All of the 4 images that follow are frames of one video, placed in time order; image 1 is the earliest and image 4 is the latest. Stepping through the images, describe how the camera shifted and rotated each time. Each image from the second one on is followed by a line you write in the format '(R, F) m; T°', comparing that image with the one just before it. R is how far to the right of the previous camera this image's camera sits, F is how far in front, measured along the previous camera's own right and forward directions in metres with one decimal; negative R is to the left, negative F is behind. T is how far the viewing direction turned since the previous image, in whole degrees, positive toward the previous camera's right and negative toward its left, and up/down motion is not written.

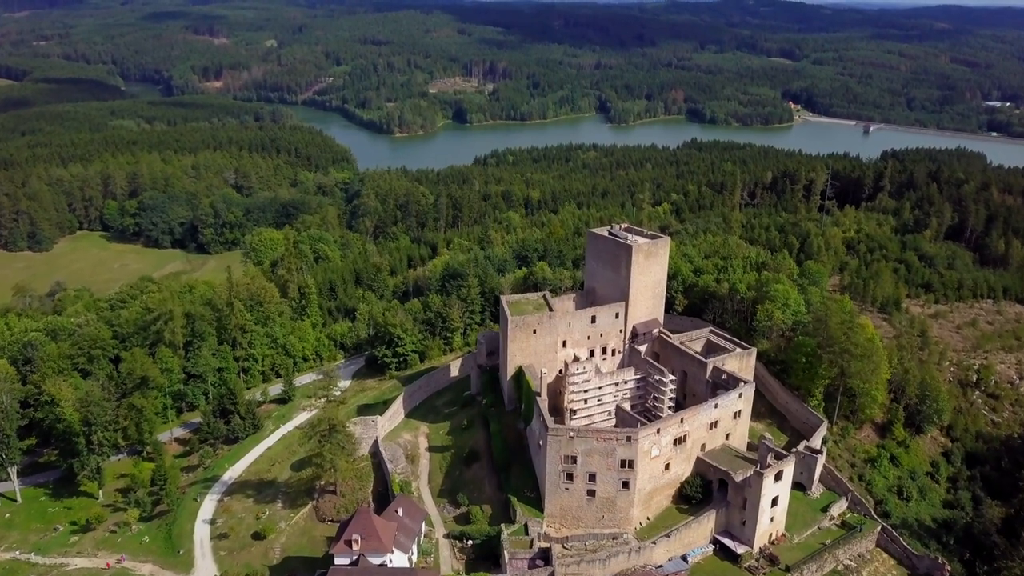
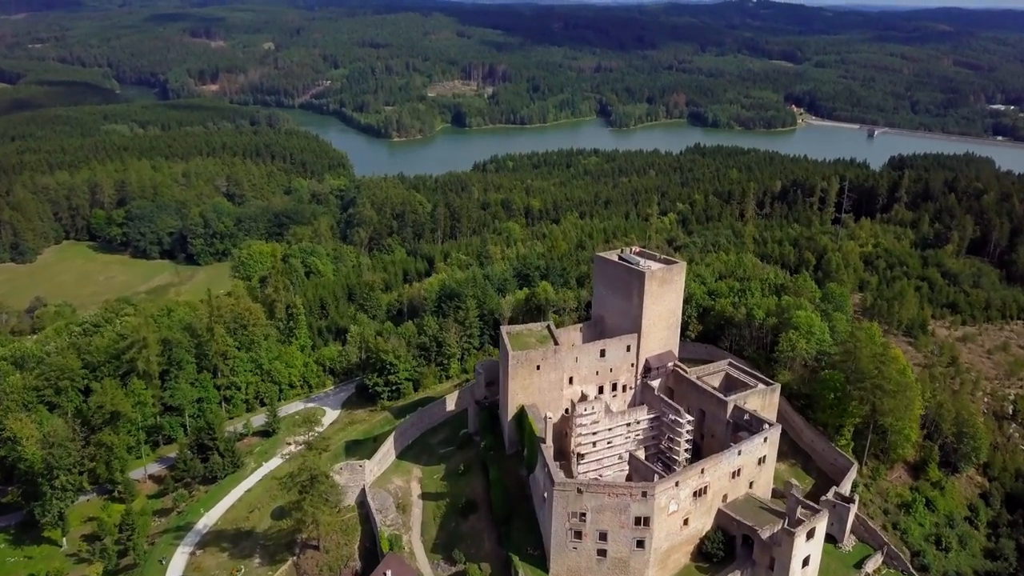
(-0.1, +3.3) m; 0°
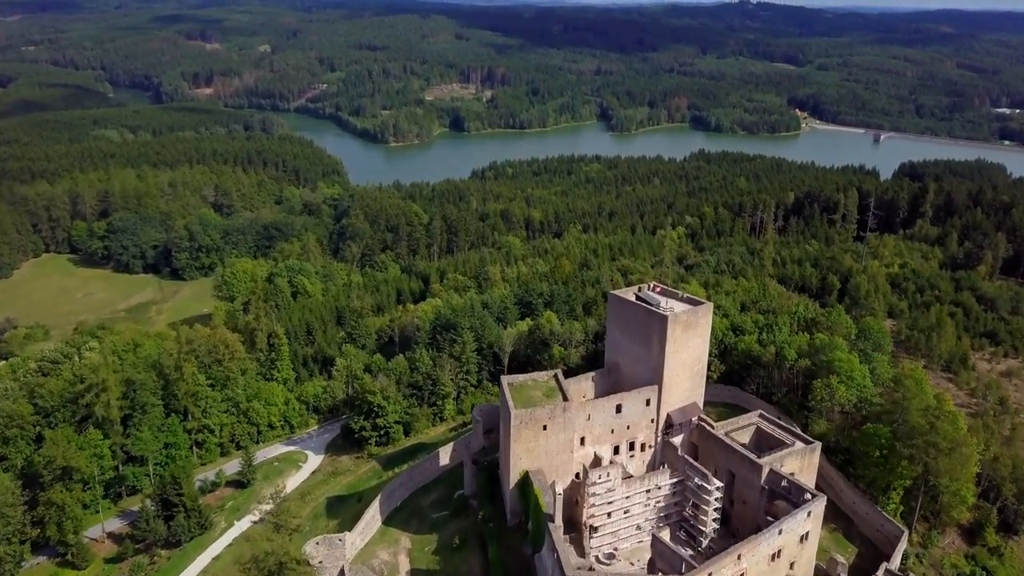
(-0.1, +4.4) m; 0°
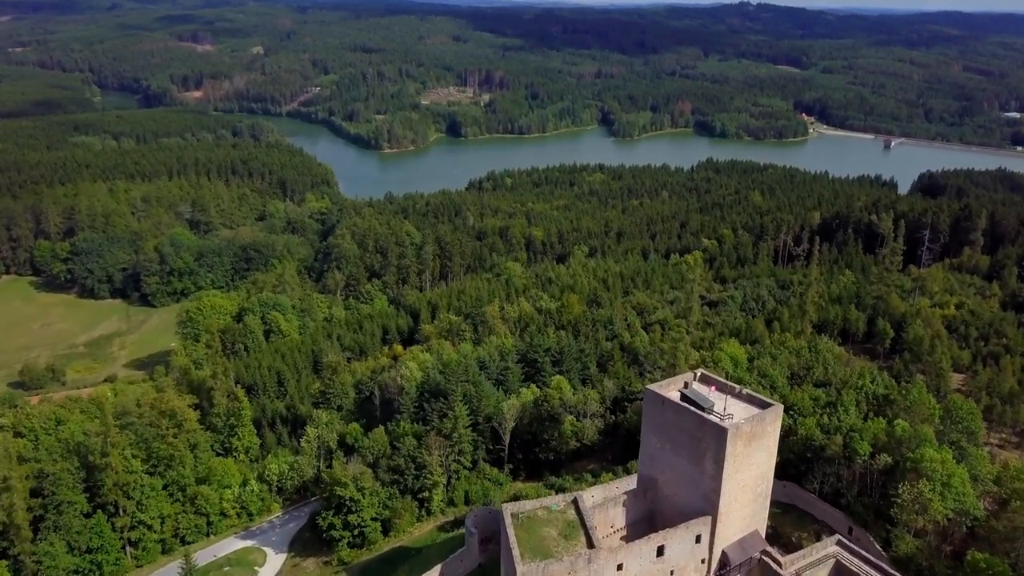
(-0.2, +7.5) m; 0°
